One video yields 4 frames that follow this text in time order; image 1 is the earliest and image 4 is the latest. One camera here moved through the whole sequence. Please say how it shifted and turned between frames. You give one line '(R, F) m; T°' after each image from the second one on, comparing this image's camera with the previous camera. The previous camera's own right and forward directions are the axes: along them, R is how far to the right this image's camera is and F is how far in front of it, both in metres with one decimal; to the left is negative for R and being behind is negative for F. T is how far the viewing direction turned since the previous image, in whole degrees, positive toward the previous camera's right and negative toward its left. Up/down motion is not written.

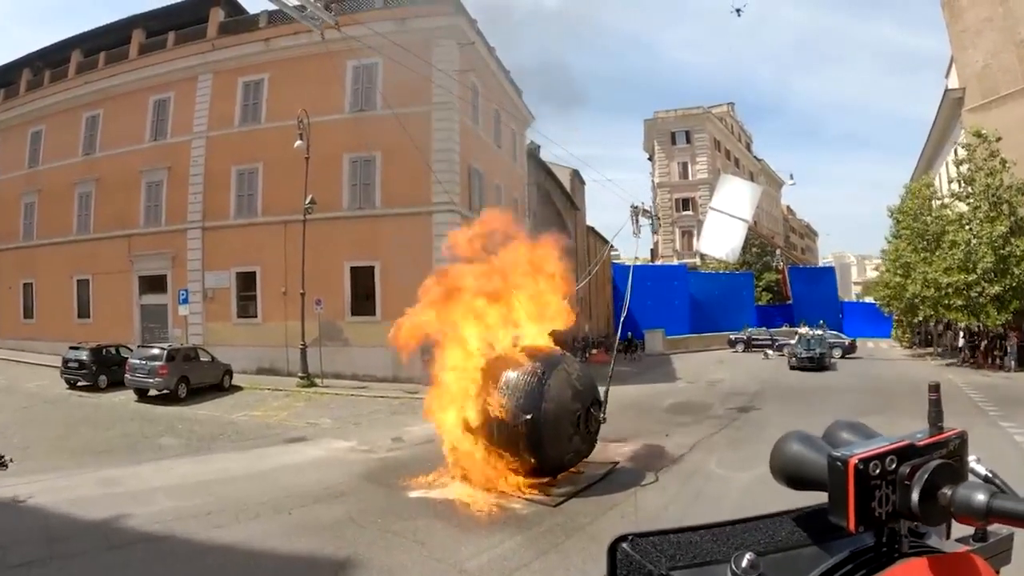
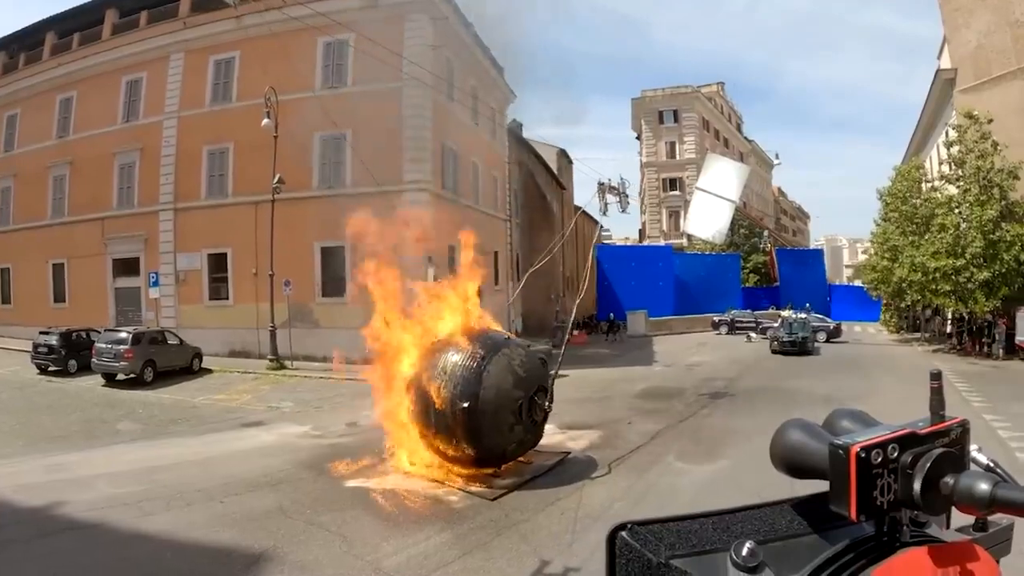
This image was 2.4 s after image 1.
(+0.6, +0.2) m; 0°
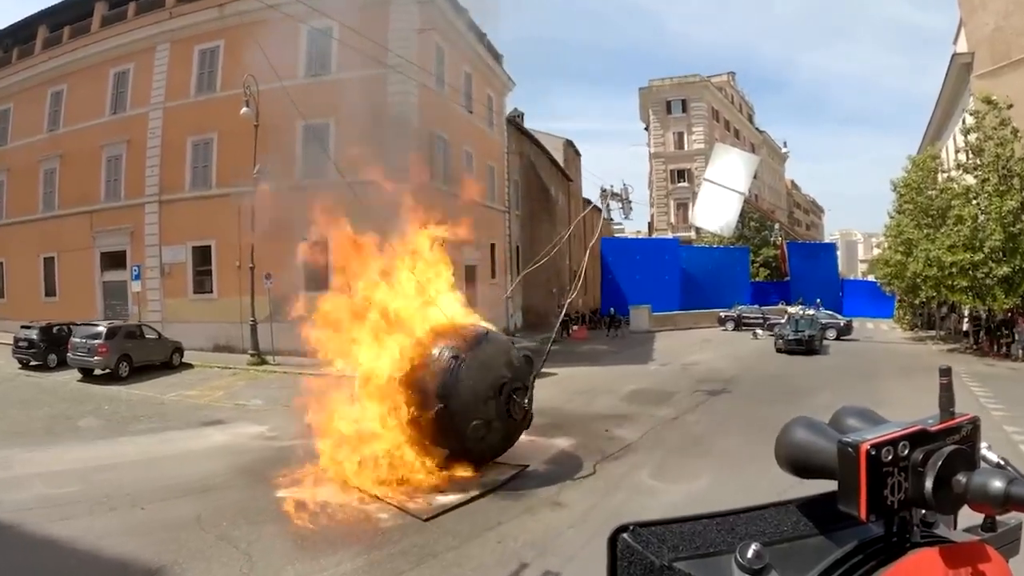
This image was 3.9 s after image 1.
(+0.7, +0.5) m; -2°
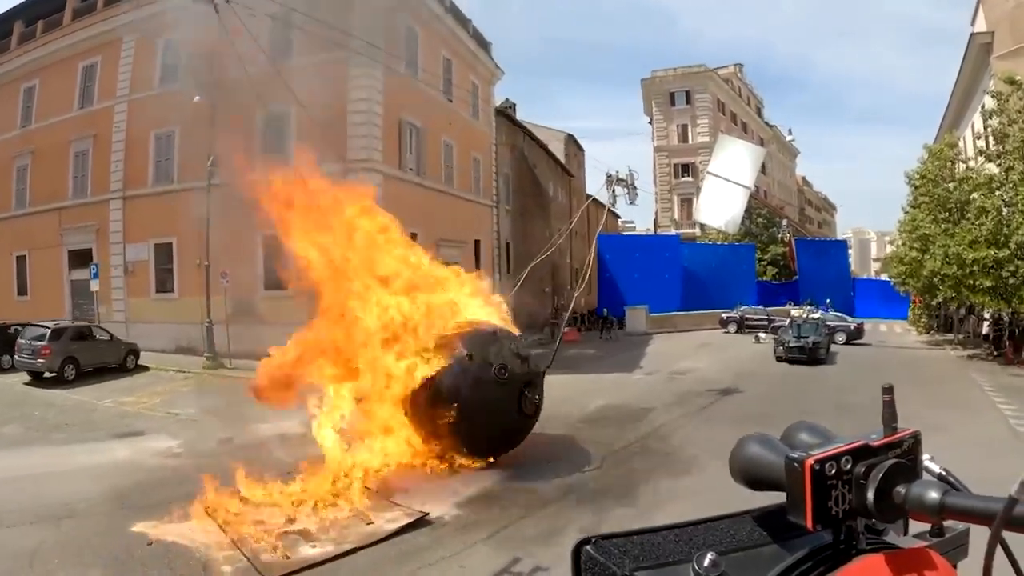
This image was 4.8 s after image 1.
(+1.1, +0.9) m; -3°
